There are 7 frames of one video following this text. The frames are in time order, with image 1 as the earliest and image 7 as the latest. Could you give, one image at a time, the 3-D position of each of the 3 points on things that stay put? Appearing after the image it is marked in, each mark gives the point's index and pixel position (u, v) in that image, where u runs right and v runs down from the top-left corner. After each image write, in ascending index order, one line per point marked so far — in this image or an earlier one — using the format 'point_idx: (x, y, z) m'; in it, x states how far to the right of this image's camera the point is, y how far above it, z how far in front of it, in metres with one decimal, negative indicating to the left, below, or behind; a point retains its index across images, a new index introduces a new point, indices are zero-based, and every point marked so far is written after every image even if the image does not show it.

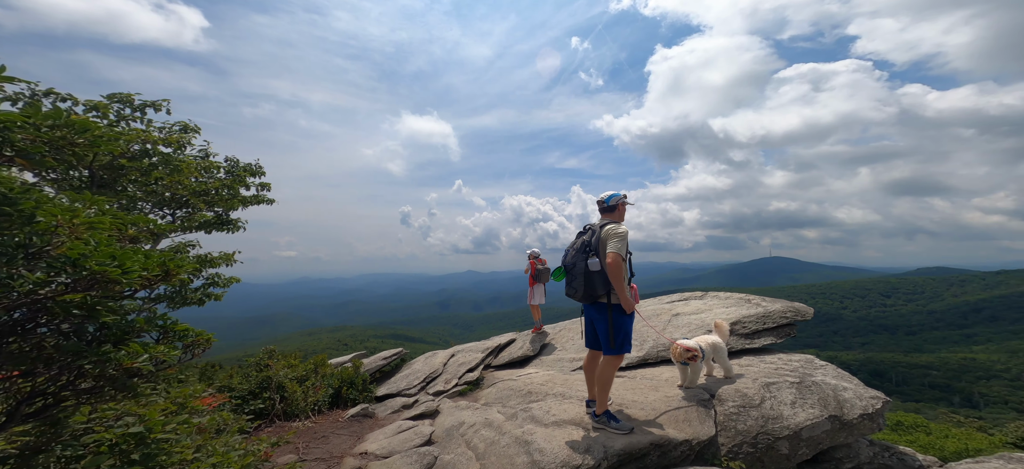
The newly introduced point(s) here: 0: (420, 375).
0: (-2.9, -4.4, +12.5) m
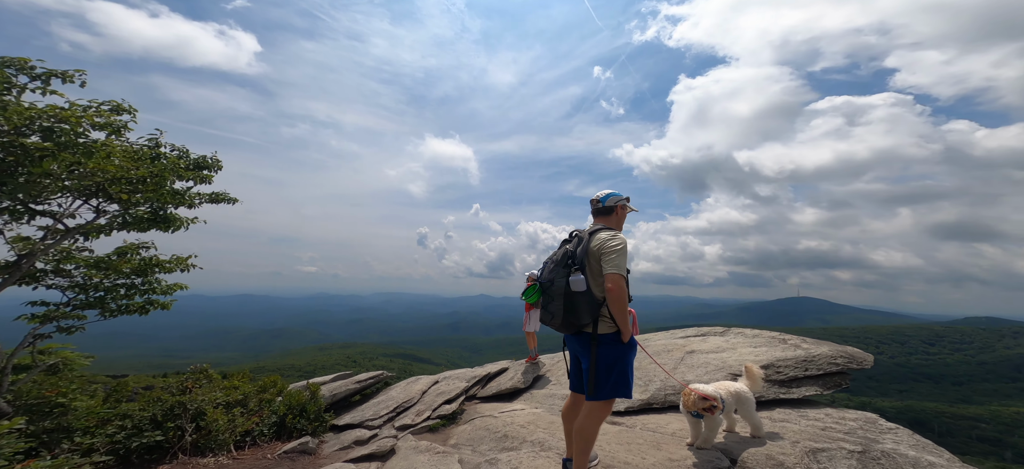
0: (-3.3, -4.7, +11.0) m
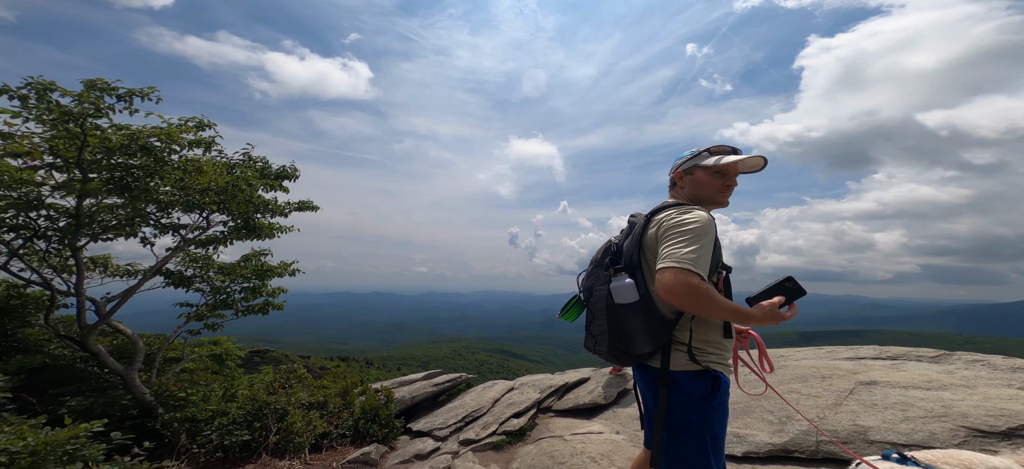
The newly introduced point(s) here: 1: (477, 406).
0: (-1.3, -4.6, +10.4) m
1: (-0.9, -4.6, +10.6) m
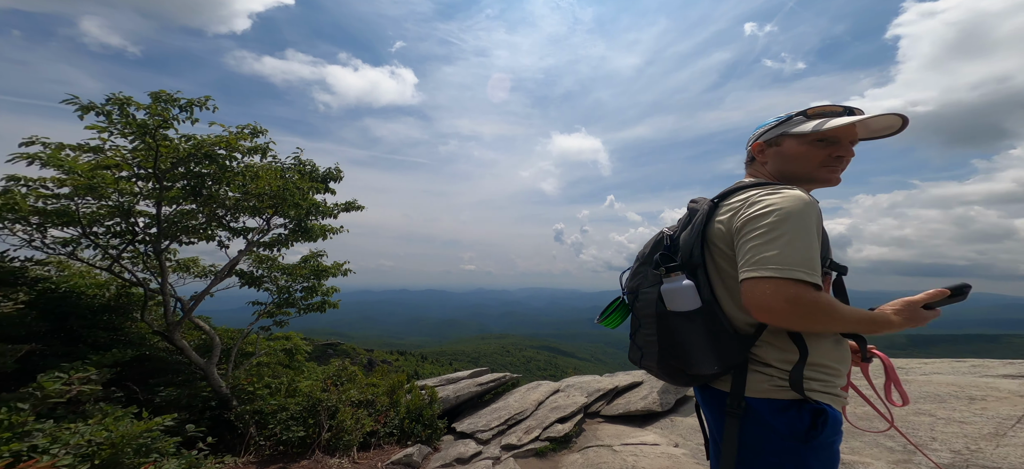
0: (-0.2, -4.6, +10.1) m
1: (+0.2, -4.5, +10.3) m
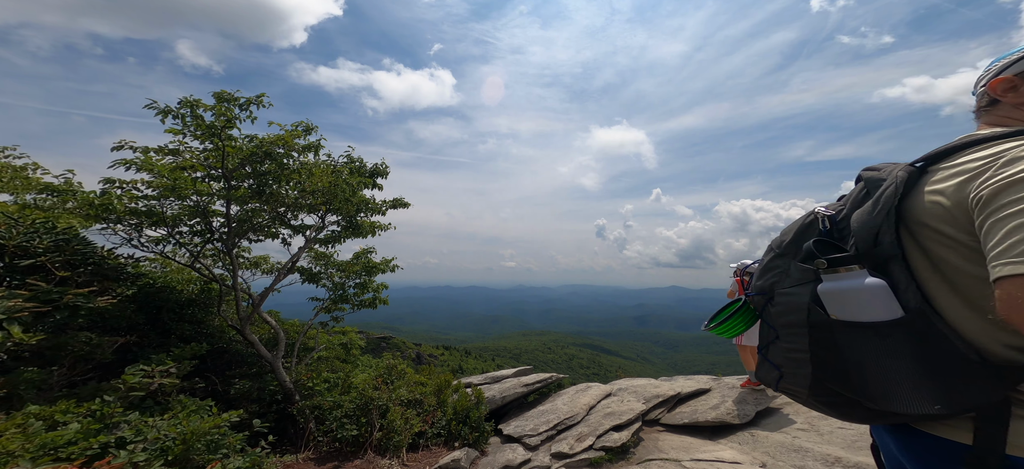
0: (+1.0, -4.4, +9.6) m
1: (+1.4, -4.4, +9.7) m
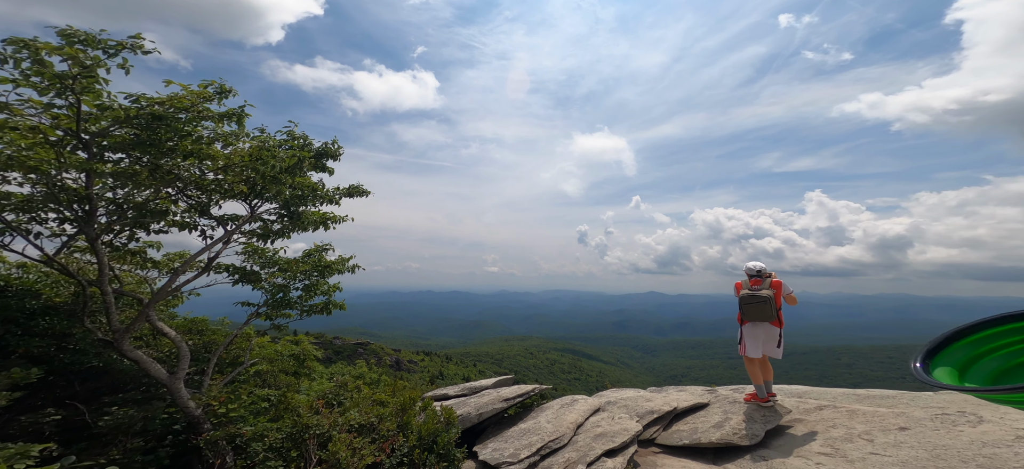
0: (+0.5, -4.3, +8.4) m
1: (+0.9, -4.3, +8.5) m
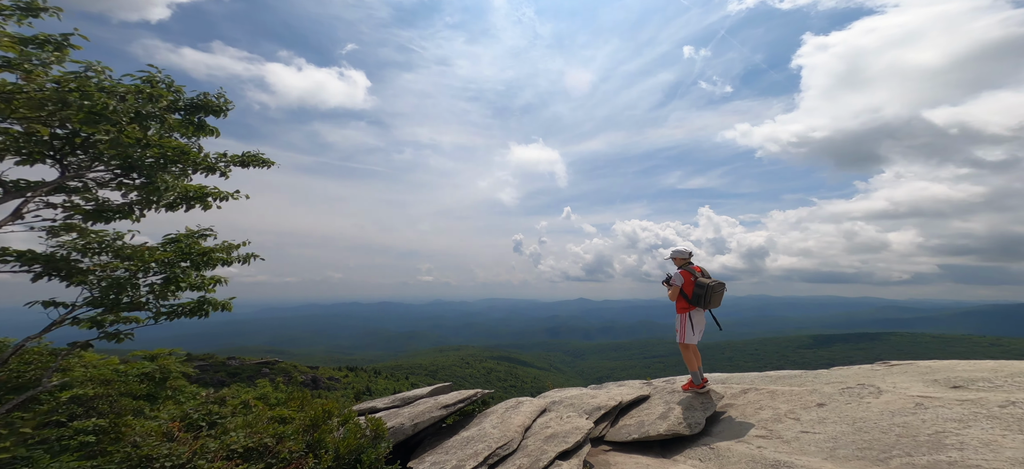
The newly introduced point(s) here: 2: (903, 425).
0: (-0.5, -4.0, +7.6) m
1: (-0.2, -4.0, +7.7) m
2: (+7.1, -3.5, +7.2) m
